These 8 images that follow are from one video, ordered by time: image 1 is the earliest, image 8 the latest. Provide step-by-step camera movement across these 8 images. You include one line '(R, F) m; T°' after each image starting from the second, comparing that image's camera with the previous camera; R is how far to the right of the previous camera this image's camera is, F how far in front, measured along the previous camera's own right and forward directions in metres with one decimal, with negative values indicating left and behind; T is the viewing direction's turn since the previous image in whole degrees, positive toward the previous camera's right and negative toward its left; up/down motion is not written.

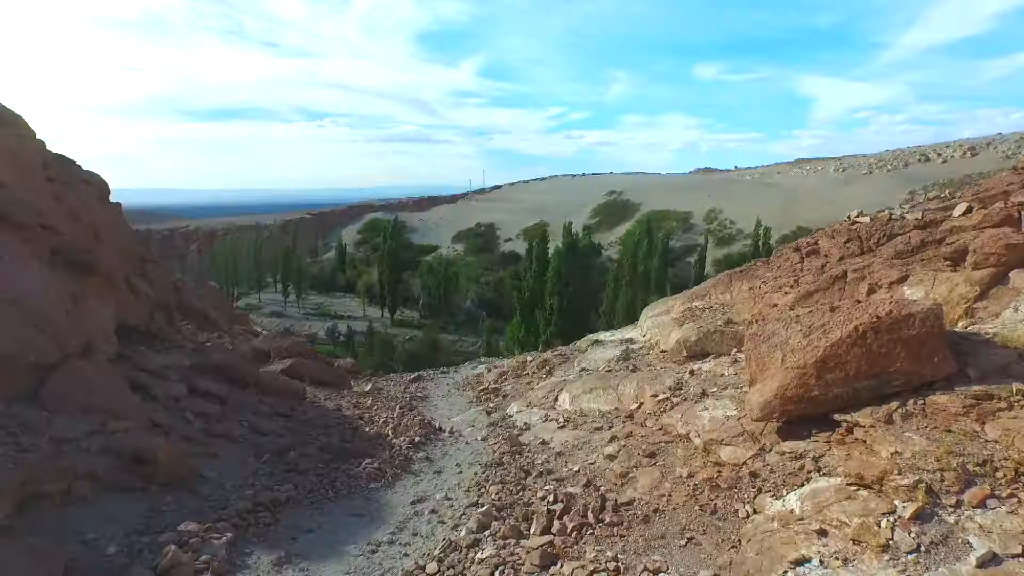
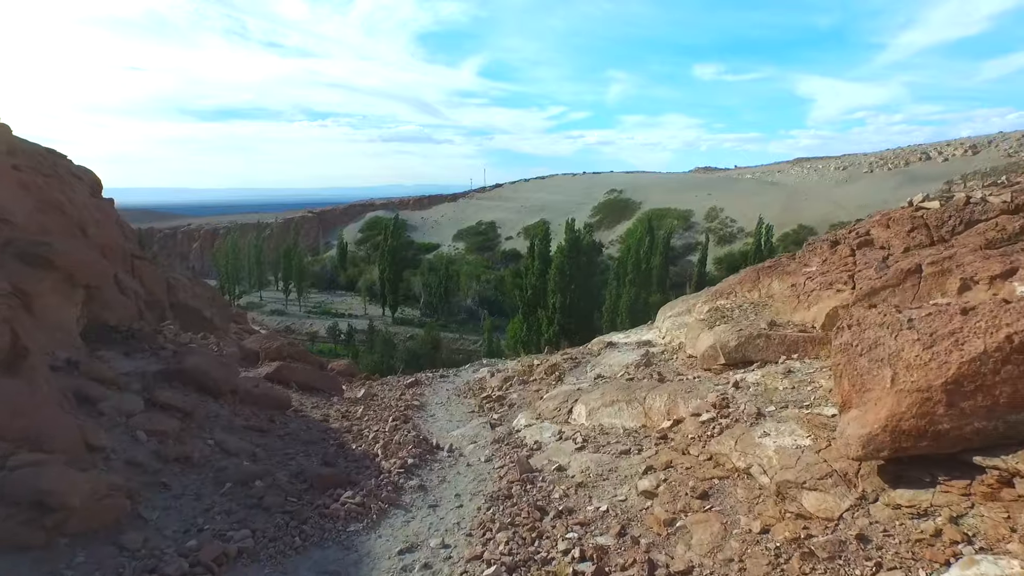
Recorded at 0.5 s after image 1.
(0.0, +0.6) m; 0°
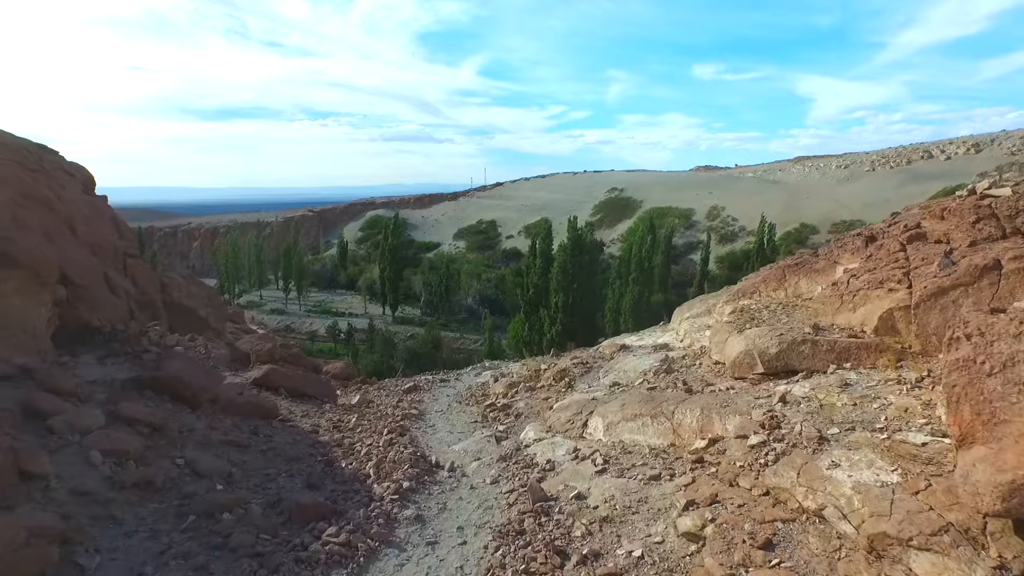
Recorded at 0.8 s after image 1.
(0.0, +0.4) m; 0°
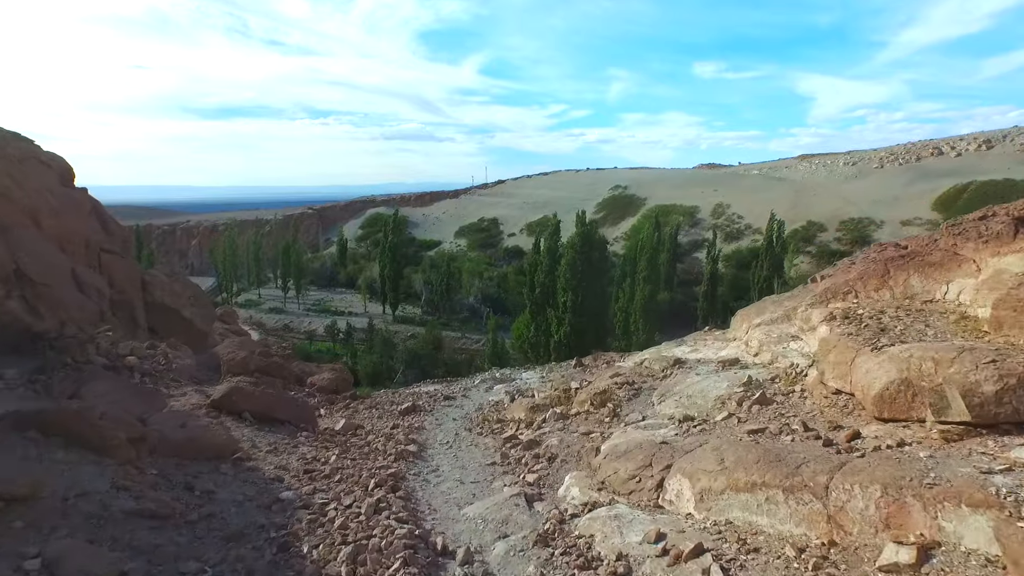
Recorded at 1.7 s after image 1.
(-0.1, +1.1) m; 0°
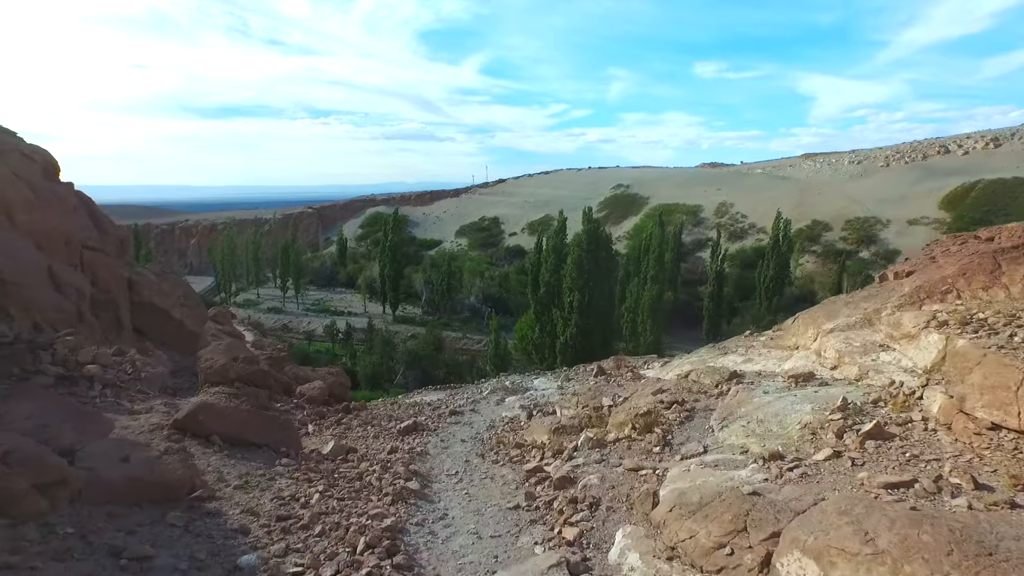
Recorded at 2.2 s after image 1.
(-0.1, +0.7) m; 0°
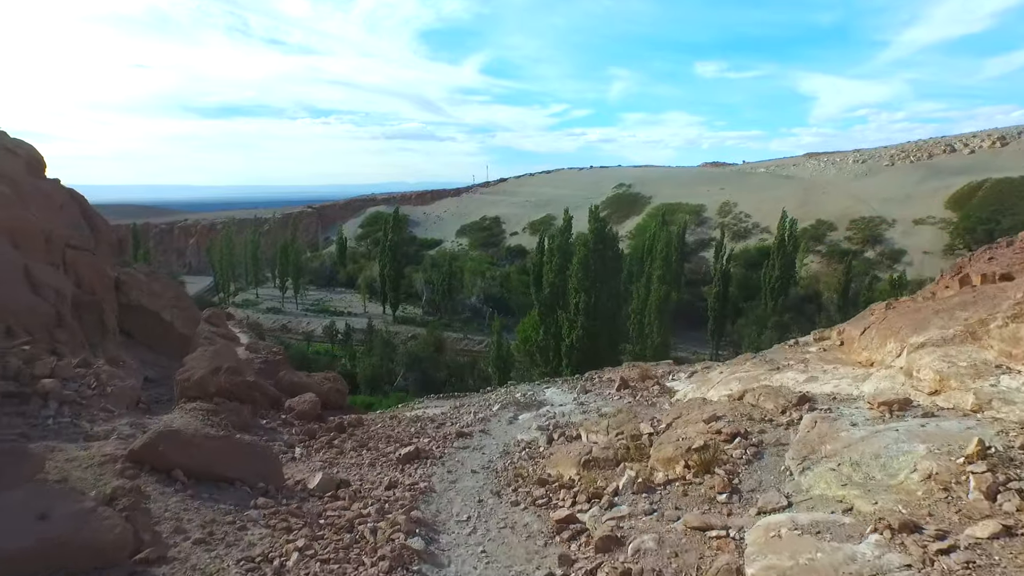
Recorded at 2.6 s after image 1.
(-0.1, +0.6) m; 0°
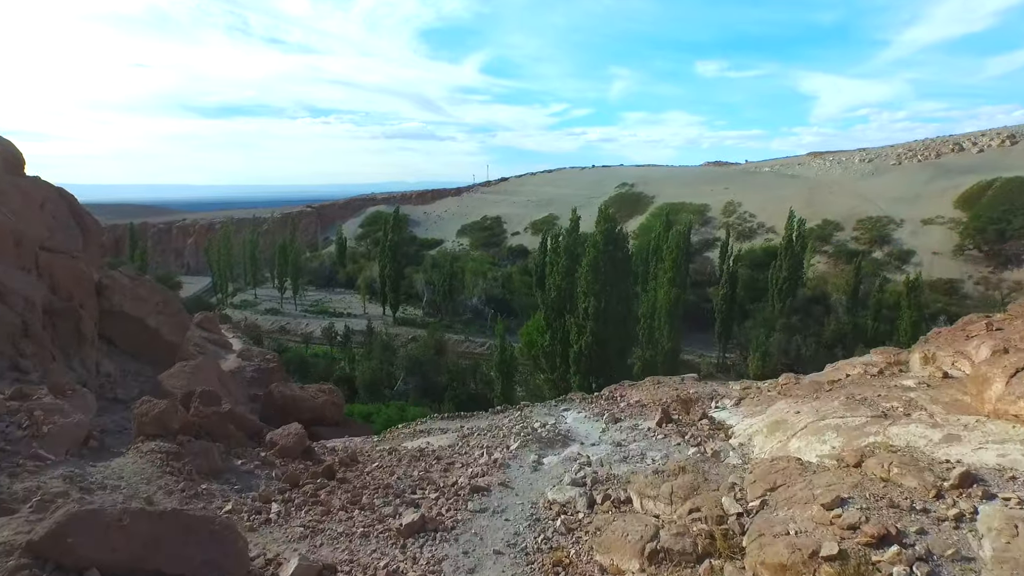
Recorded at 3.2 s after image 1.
(-0.1, +0.9) m; 0°
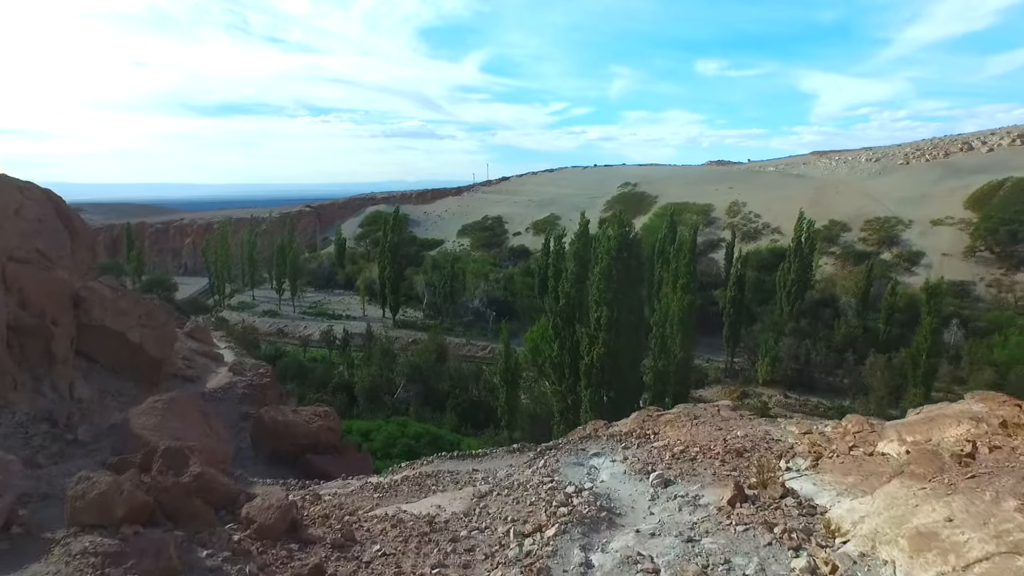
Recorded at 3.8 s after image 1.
(-0.2, +1.0) m; 0°
